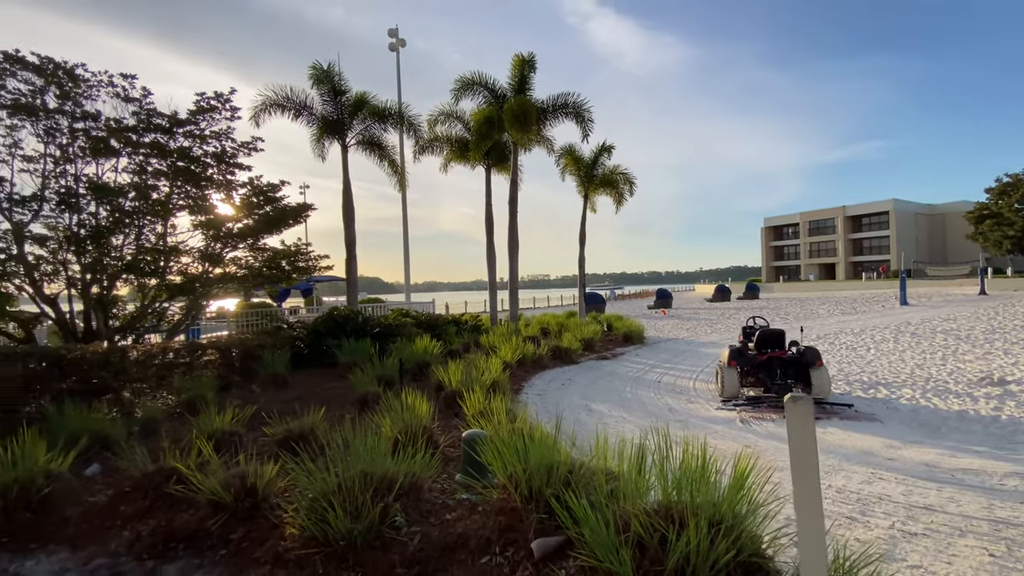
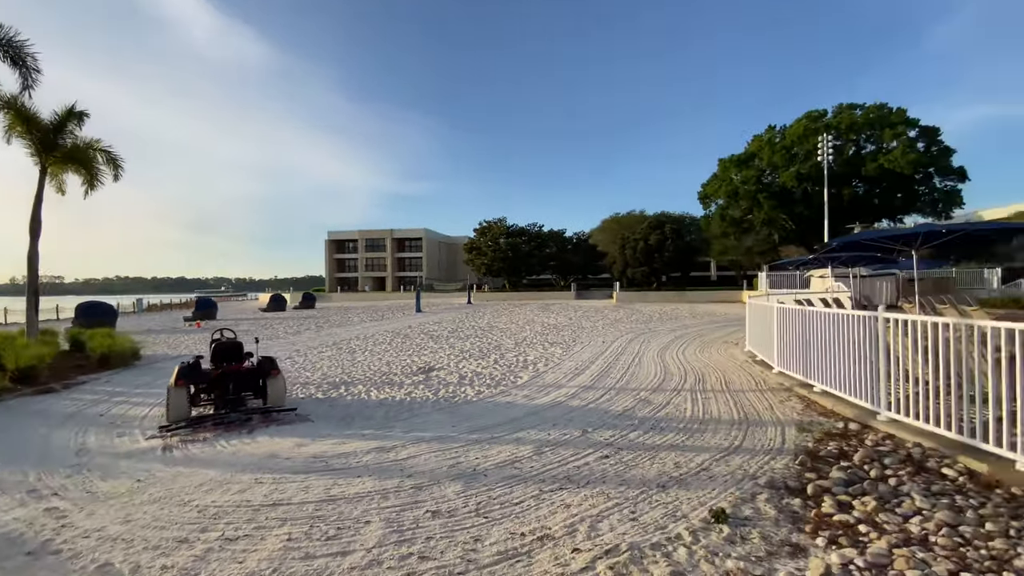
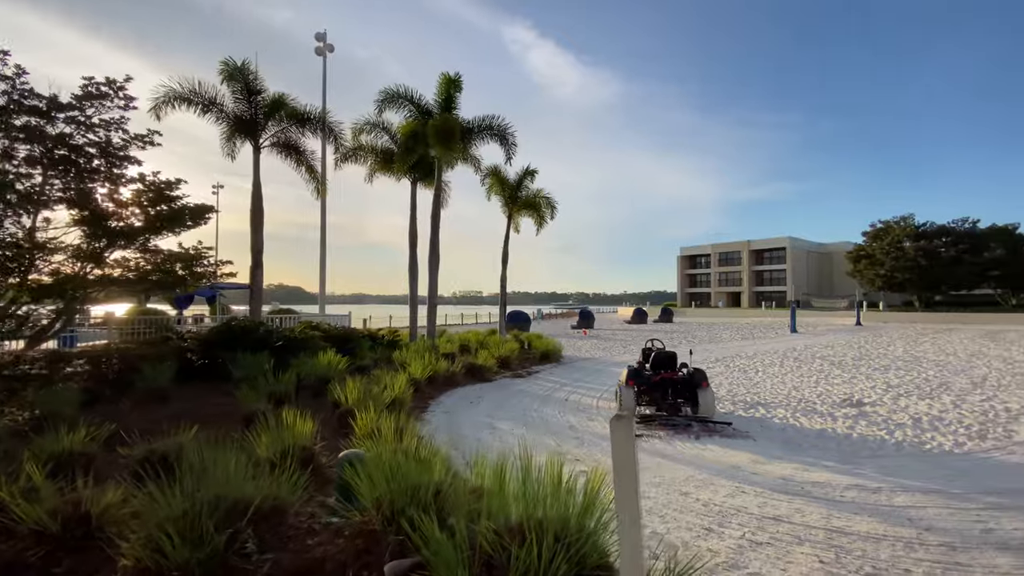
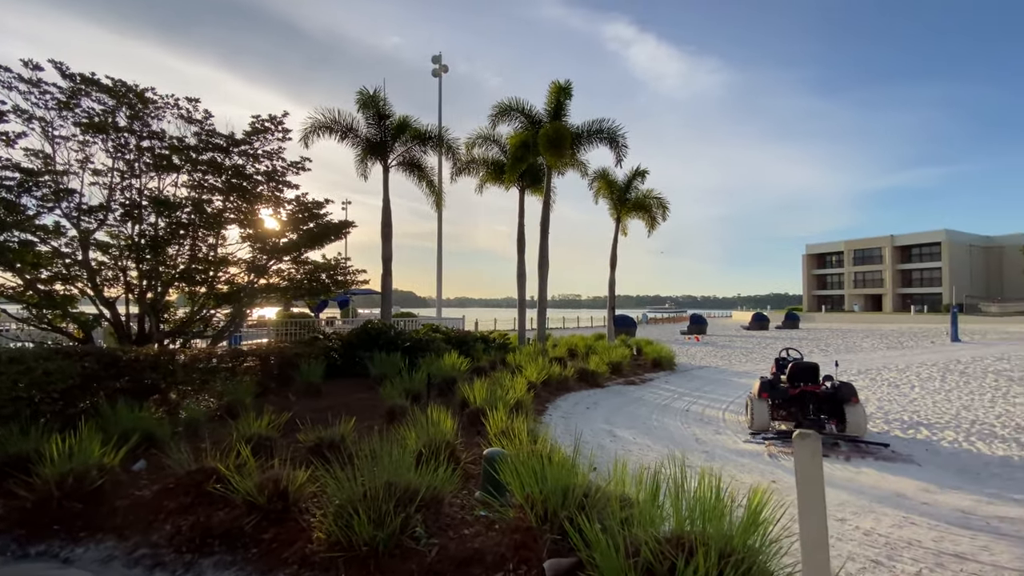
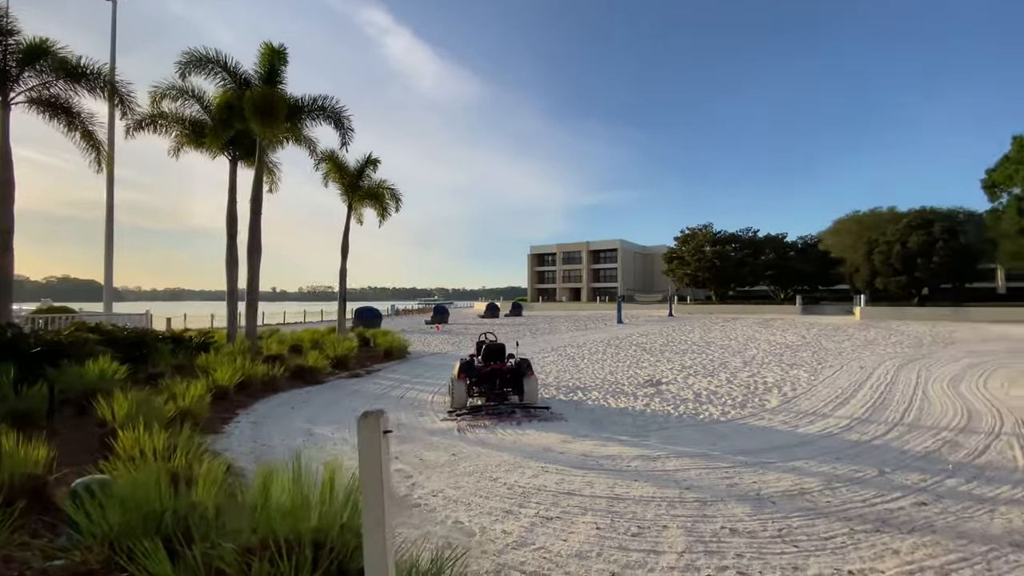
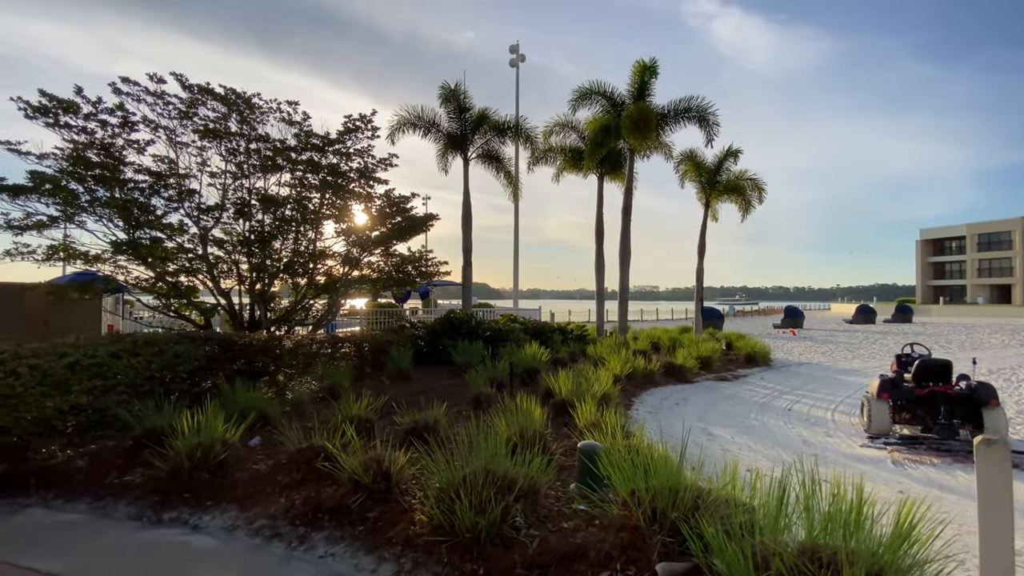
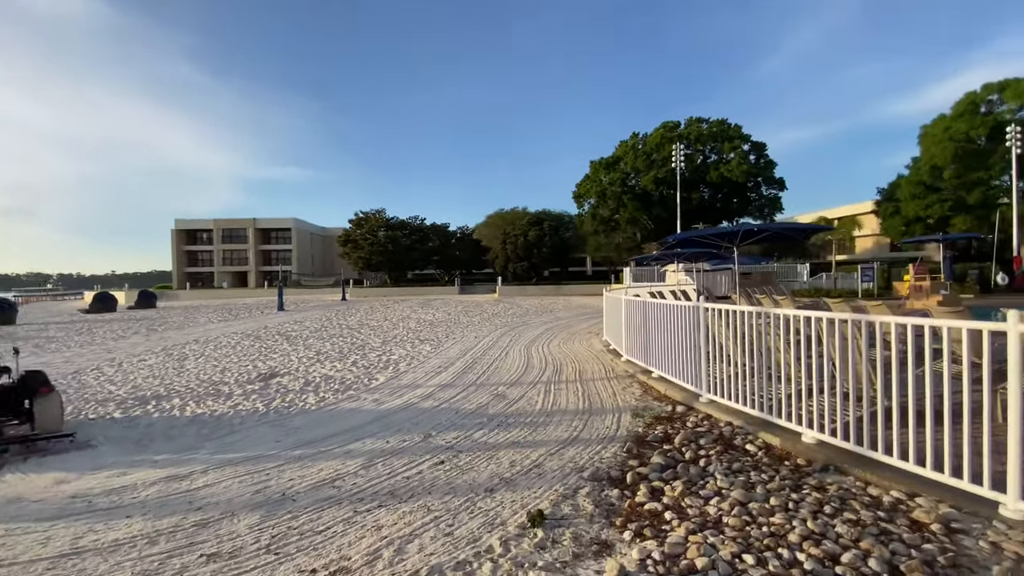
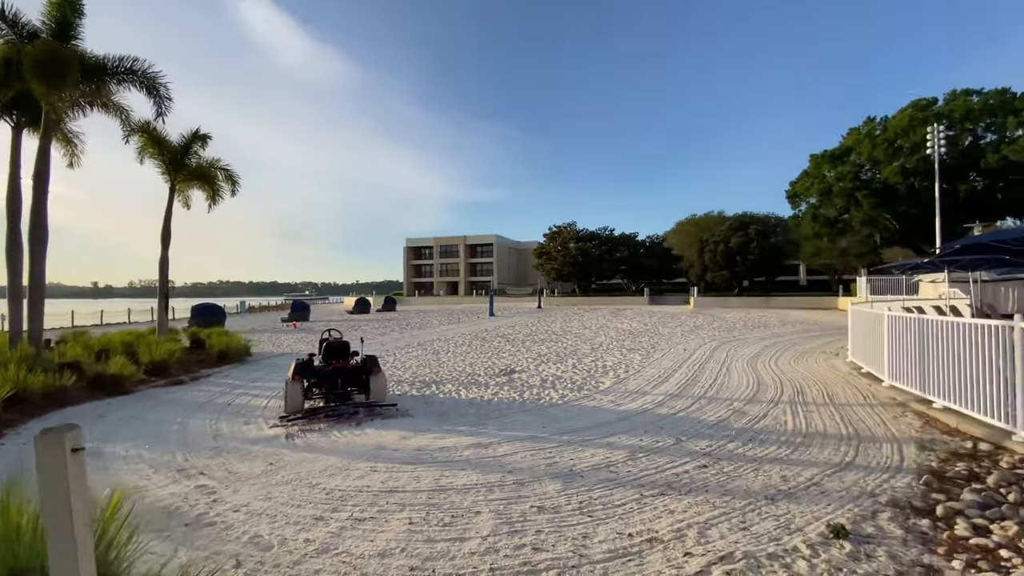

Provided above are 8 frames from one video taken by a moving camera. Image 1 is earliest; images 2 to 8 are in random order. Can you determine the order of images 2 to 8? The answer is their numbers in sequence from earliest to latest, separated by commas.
6, 4, 3, 5, 8, 2, 7
